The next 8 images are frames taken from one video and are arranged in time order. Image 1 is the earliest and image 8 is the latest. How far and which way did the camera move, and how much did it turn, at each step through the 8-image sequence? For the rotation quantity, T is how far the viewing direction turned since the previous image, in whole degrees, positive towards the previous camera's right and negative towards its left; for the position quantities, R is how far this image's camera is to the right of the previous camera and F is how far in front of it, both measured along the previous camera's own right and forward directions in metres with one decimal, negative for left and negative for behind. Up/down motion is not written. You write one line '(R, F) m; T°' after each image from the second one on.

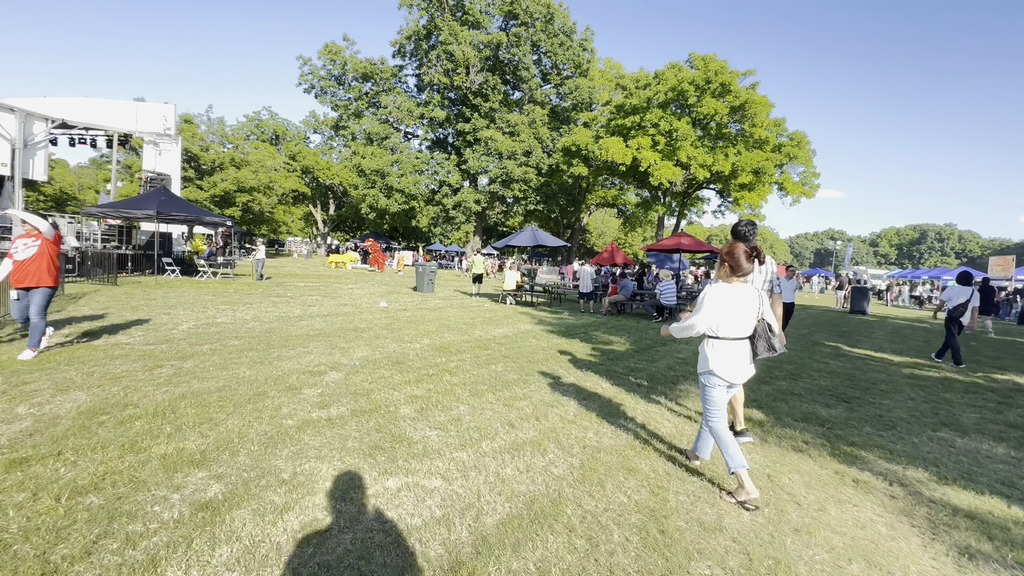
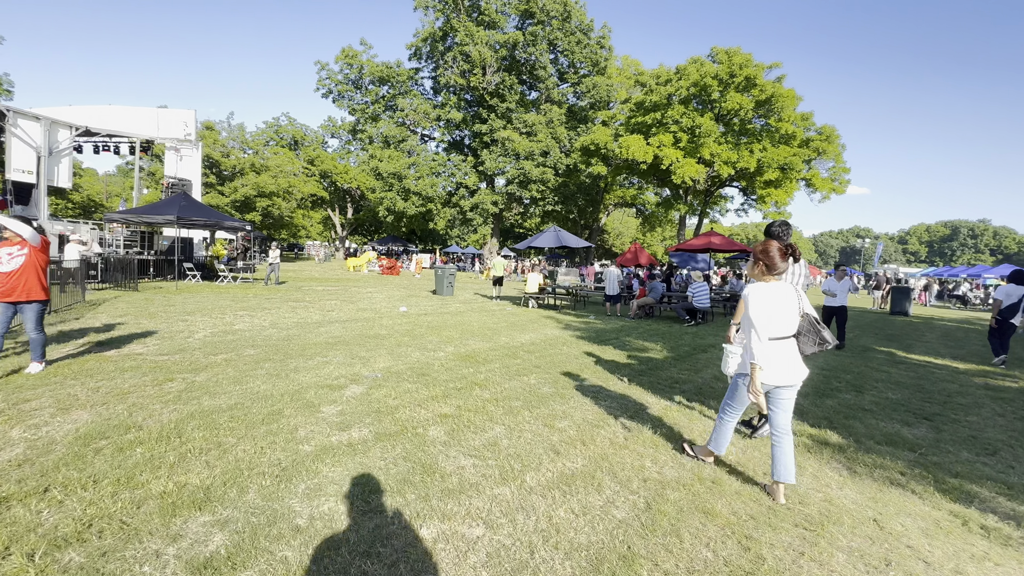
(-0.2, +0.5) m; -2°
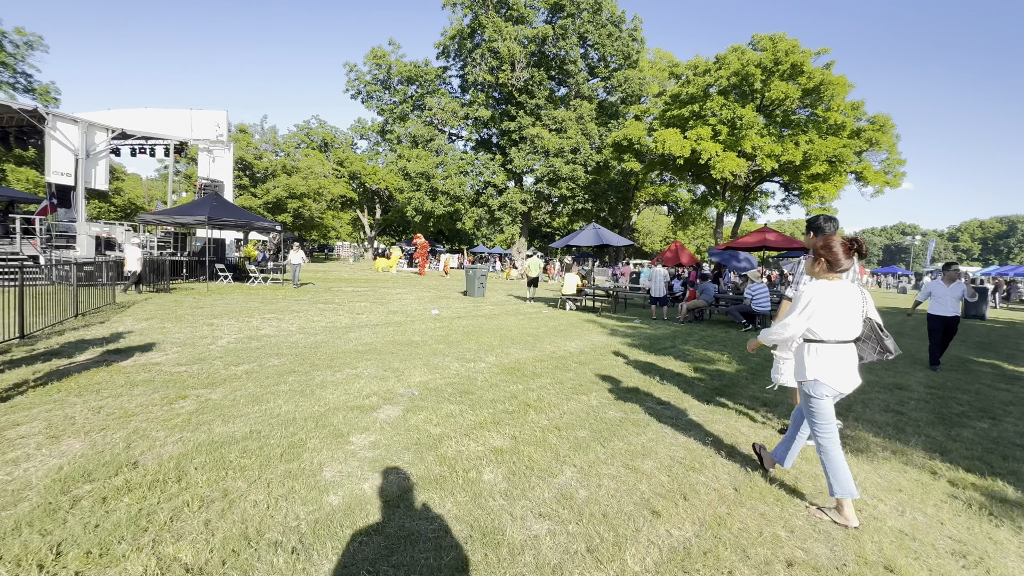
(-0.3, +0.8) m; -3°
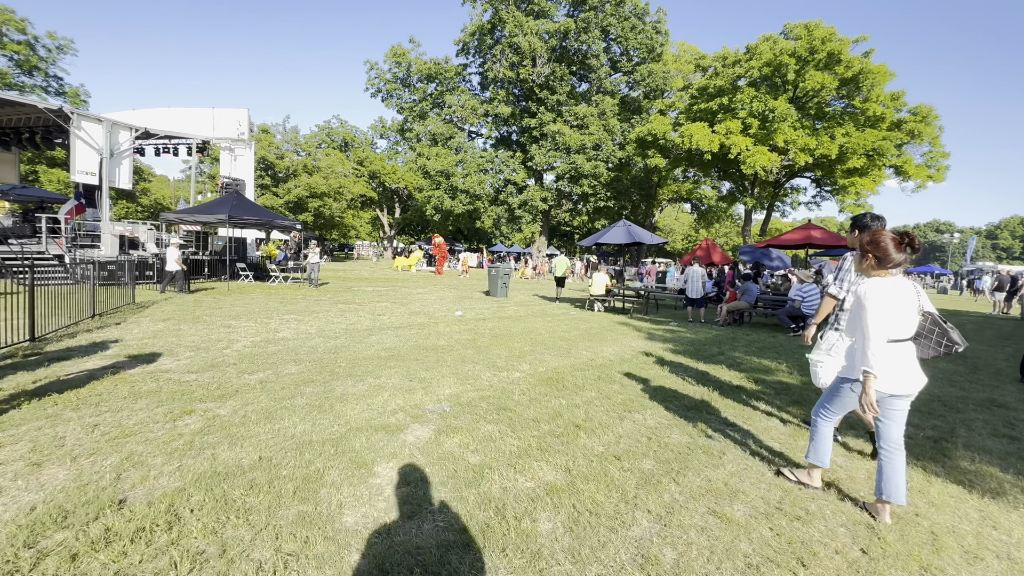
(-0.3, +0.6) m; -2°
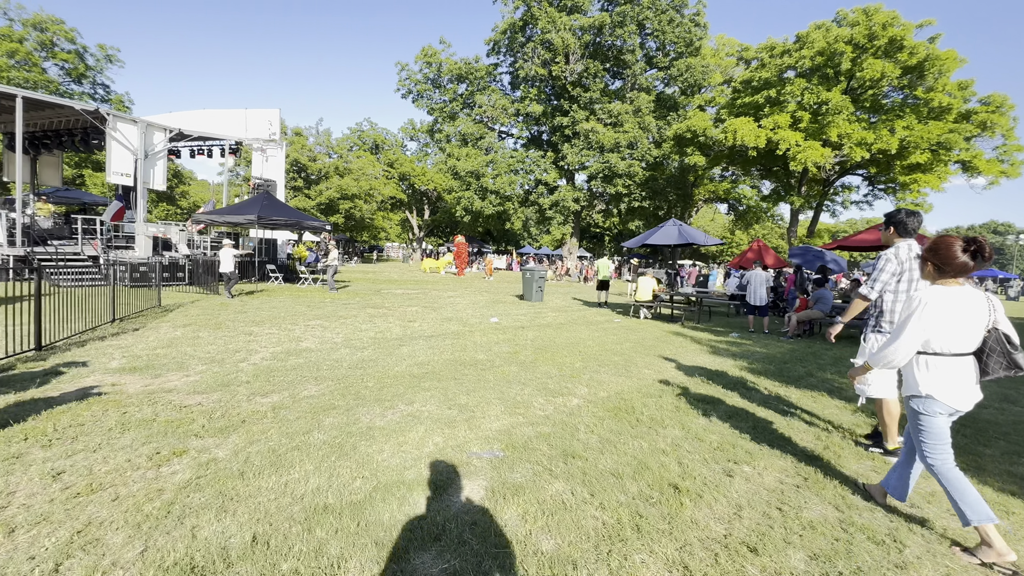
(-0.3, +0.9) m; -3°
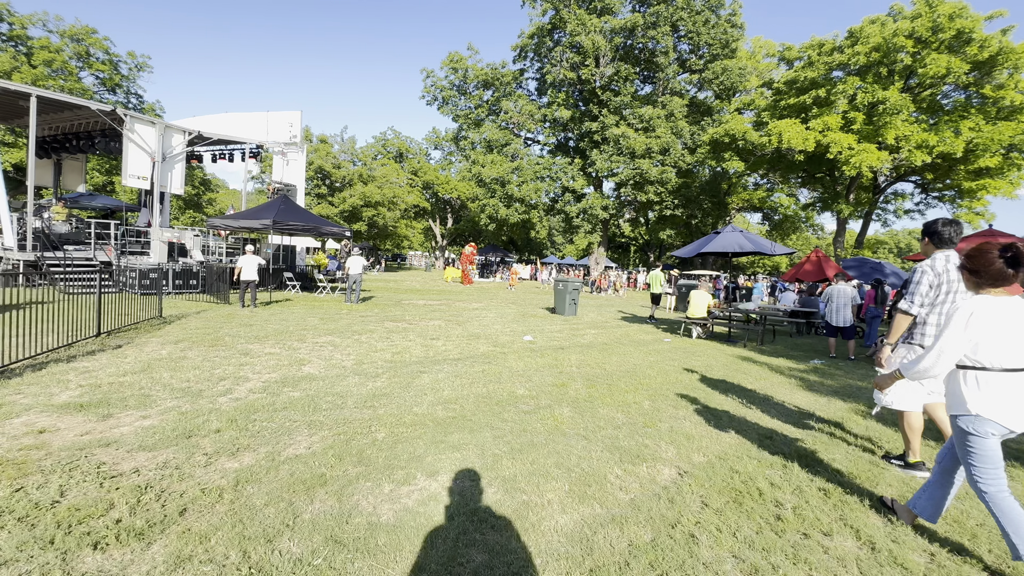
(-0.3, +1.3) m; -3°
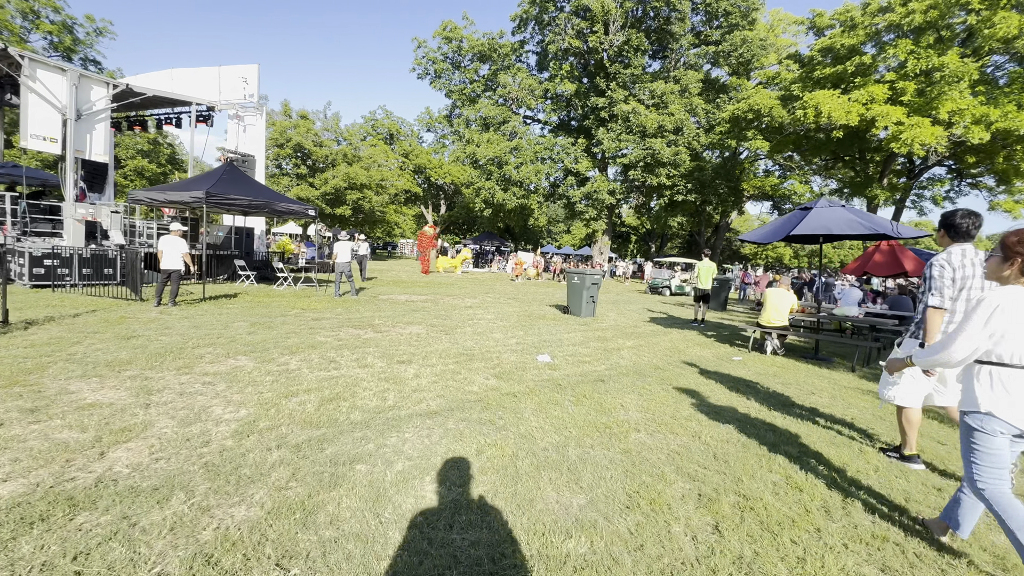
(-0.2, +3.1) m; +1°
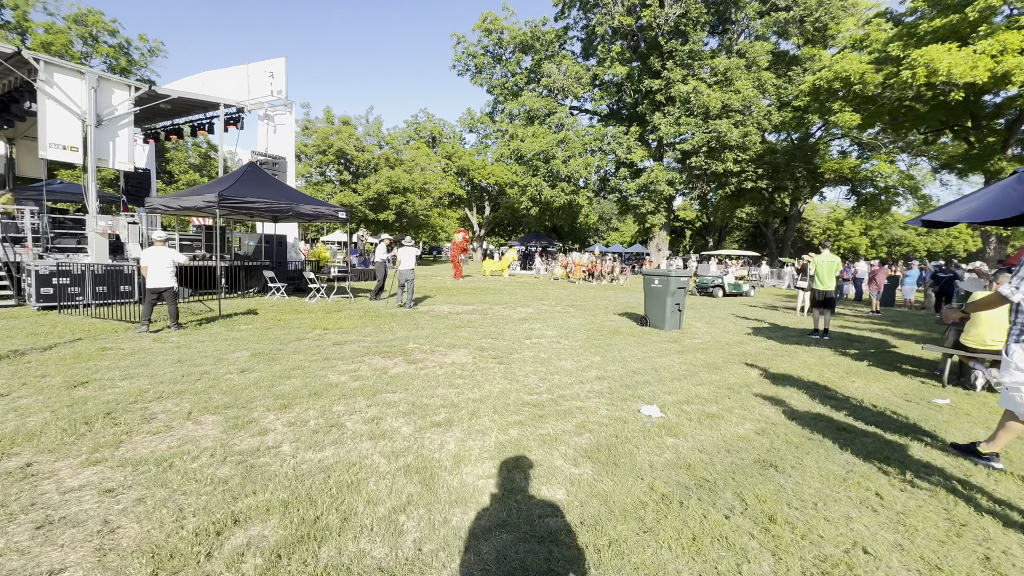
(-0.4, +2.2) m; -6°
